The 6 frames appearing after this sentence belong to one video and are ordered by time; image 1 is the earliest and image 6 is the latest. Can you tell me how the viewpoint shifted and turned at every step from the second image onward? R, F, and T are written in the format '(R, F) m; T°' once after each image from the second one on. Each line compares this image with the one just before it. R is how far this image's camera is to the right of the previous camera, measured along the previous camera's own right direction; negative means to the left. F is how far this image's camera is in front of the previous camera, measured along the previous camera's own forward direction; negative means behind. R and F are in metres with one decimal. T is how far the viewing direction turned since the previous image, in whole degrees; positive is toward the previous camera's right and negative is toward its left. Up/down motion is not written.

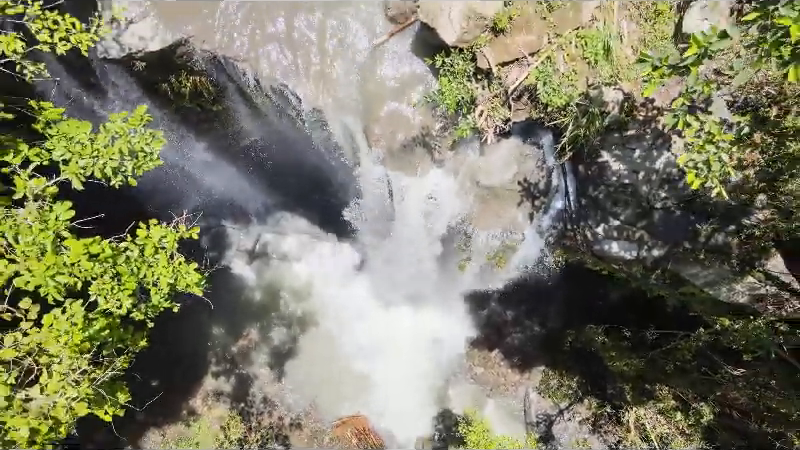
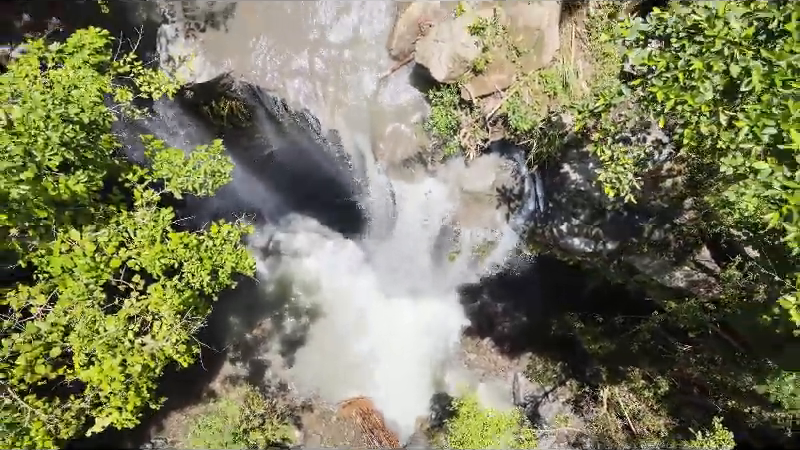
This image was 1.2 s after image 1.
(0.0, -1.7) m; 0°
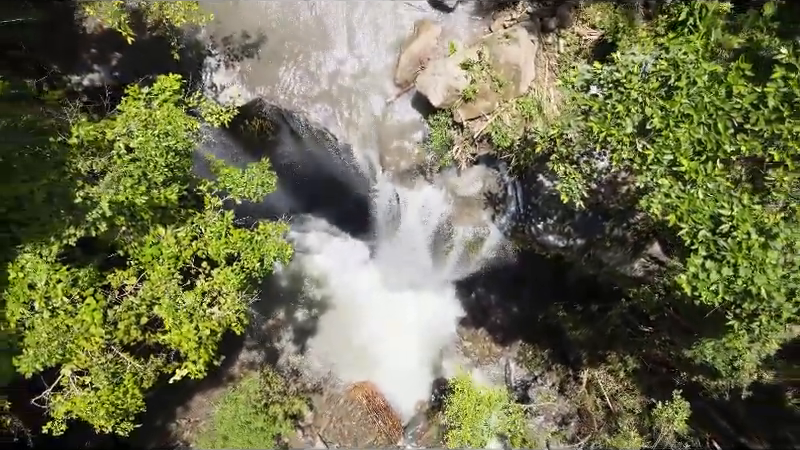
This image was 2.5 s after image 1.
(-0.2, -1.8) m; 0°
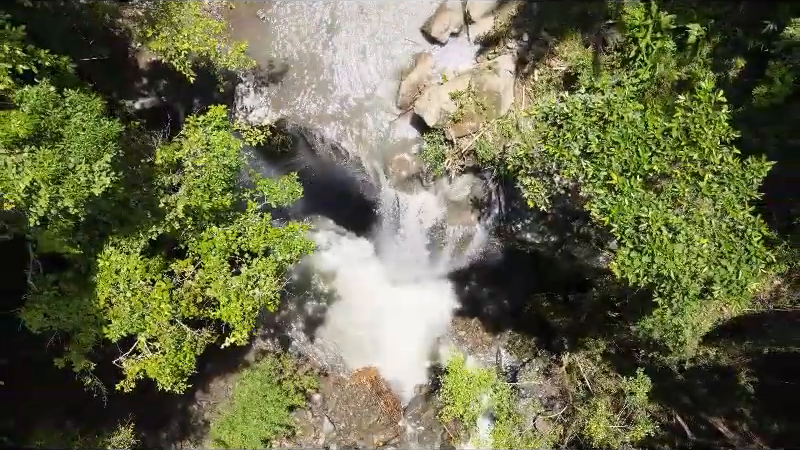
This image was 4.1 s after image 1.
(0.0, -2.0) m; 0°
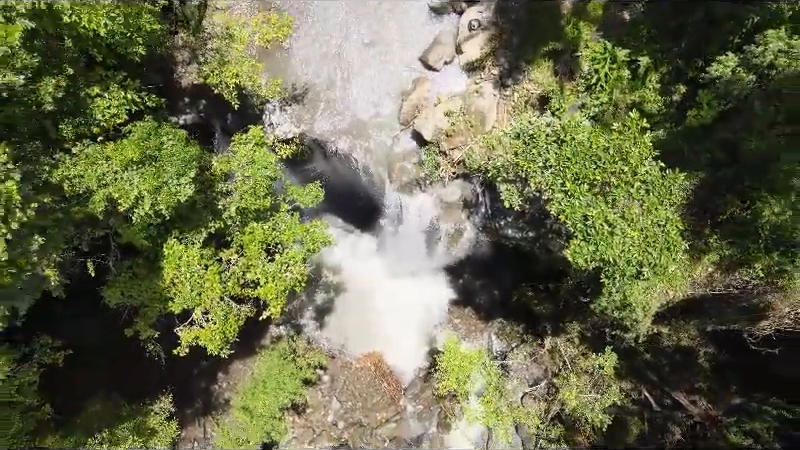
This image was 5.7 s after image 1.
(-0.1, -2.4) m; 0°
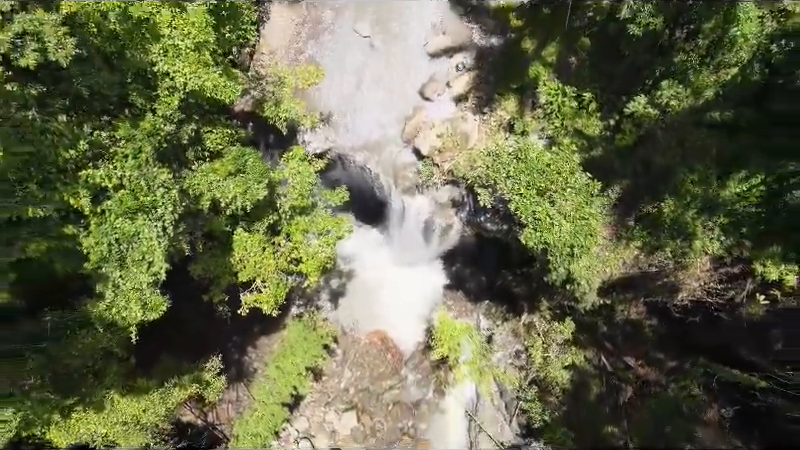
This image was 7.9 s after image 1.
(-0.3, -4.4) m; 0°
